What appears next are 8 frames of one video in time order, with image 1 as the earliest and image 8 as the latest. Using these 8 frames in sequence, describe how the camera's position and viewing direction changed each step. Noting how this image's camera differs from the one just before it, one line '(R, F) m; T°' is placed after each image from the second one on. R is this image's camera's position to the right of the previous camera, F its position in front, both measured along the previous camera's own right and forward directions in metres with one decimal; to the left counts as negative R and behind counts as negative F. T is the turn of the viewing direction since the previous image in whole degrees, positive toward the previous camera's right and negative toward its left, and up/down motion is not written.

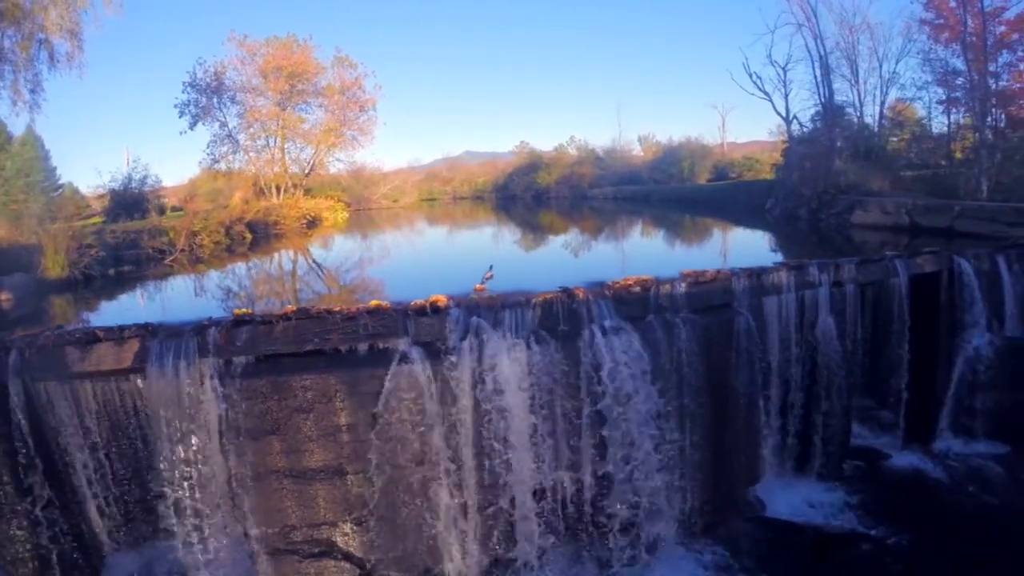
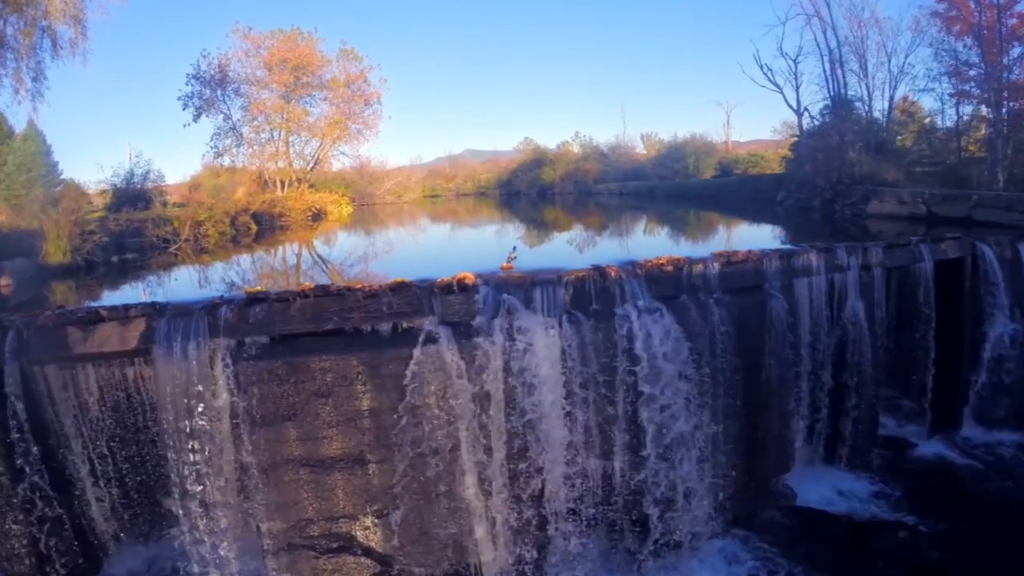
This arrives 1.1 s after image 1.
(-0.2, +0.3) m; 0°
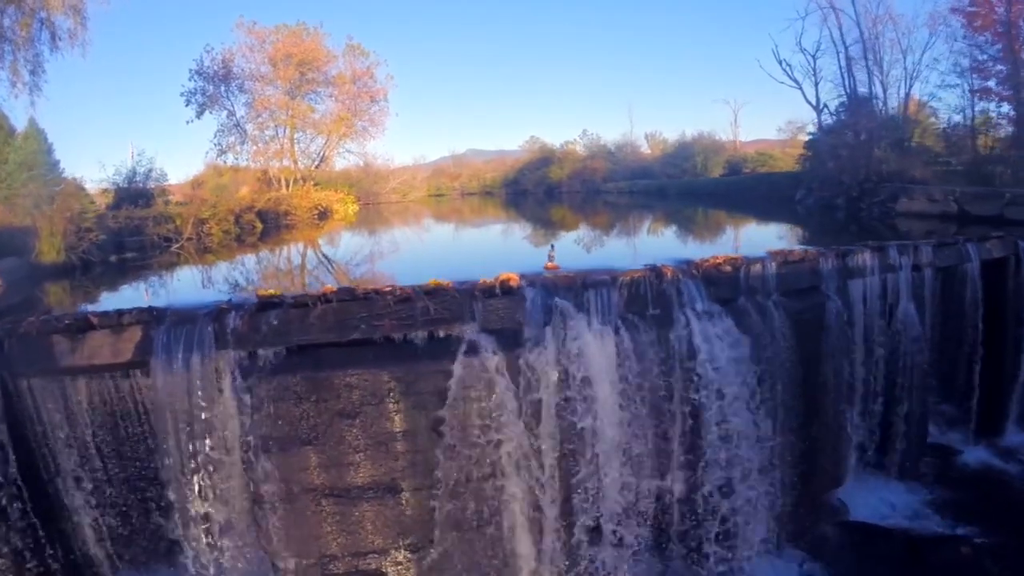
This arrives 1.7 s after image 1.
(-0.2, +0.5) m; 0°
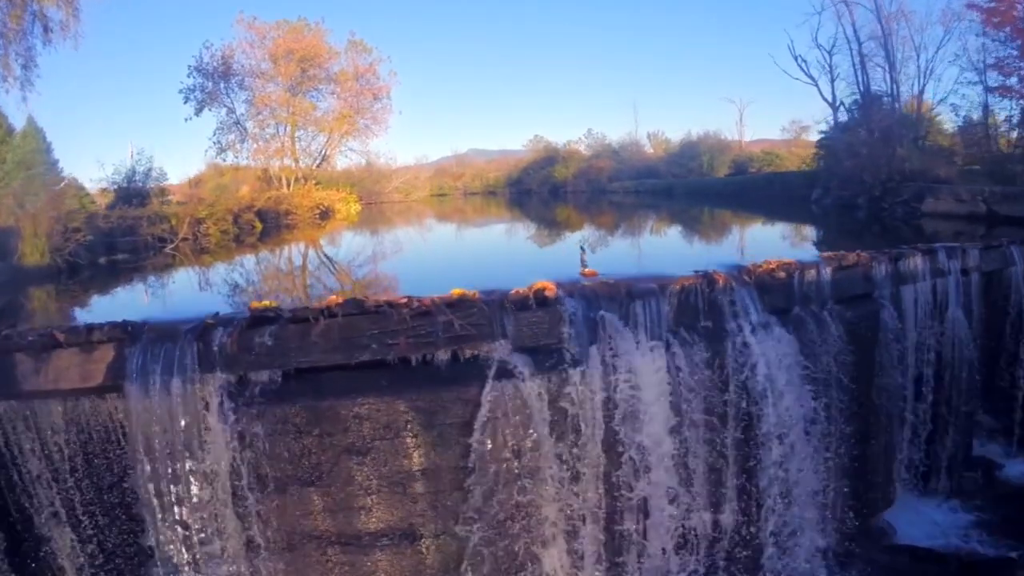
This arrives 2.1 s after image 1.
(-0.1, +0.5) m; 0°
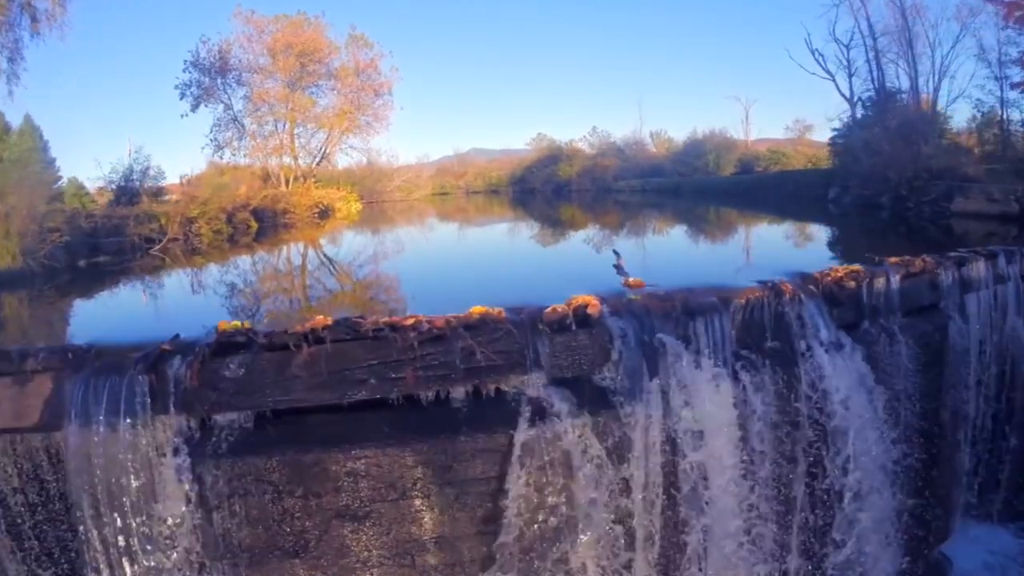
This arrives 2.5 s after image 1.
(-0.1, +0.6) m; 0°
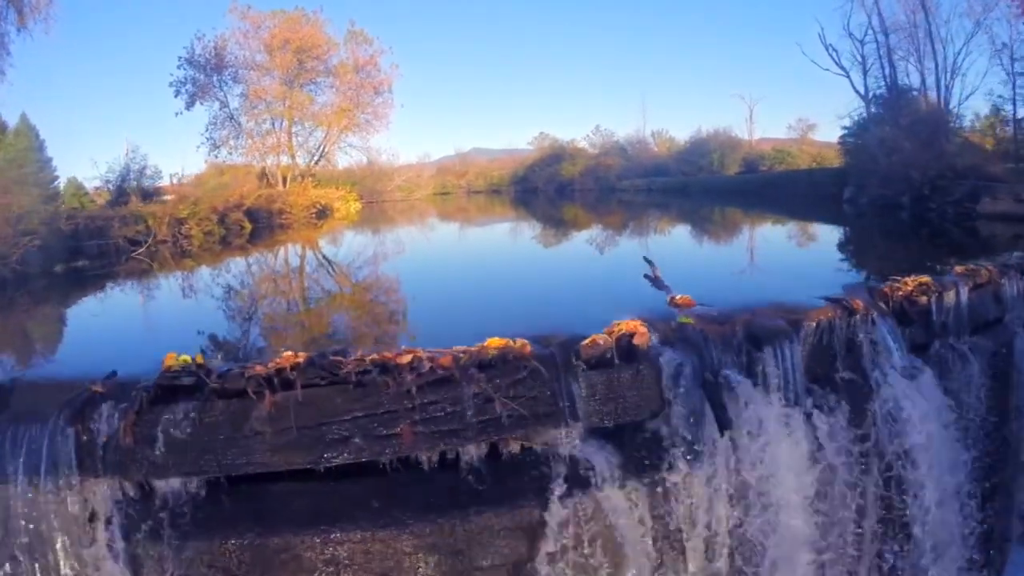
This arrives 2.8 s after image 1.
(-0.1, +0.5) m; 0°
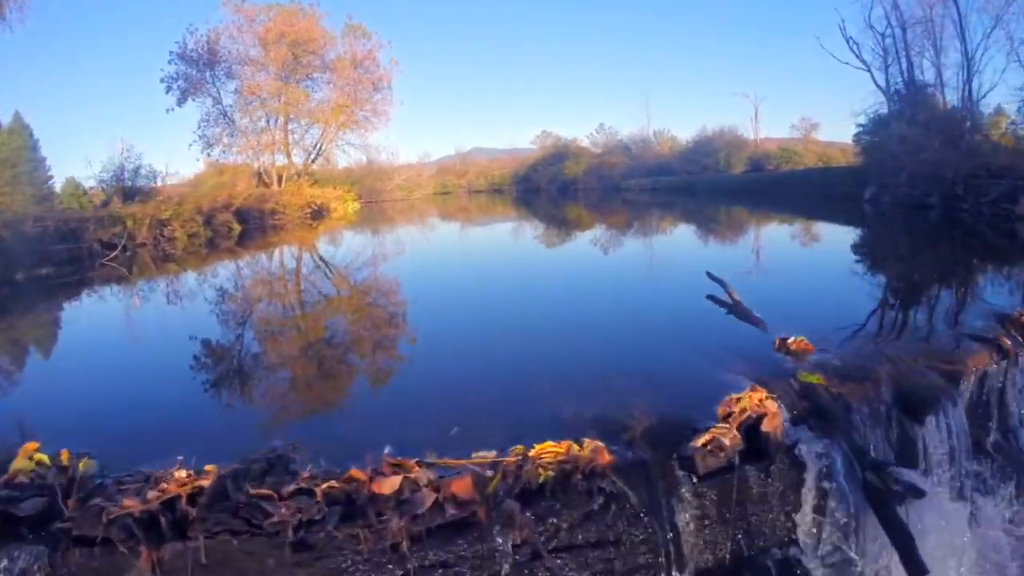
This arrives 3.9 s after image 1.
(-0.1, +0.7) m; 0°
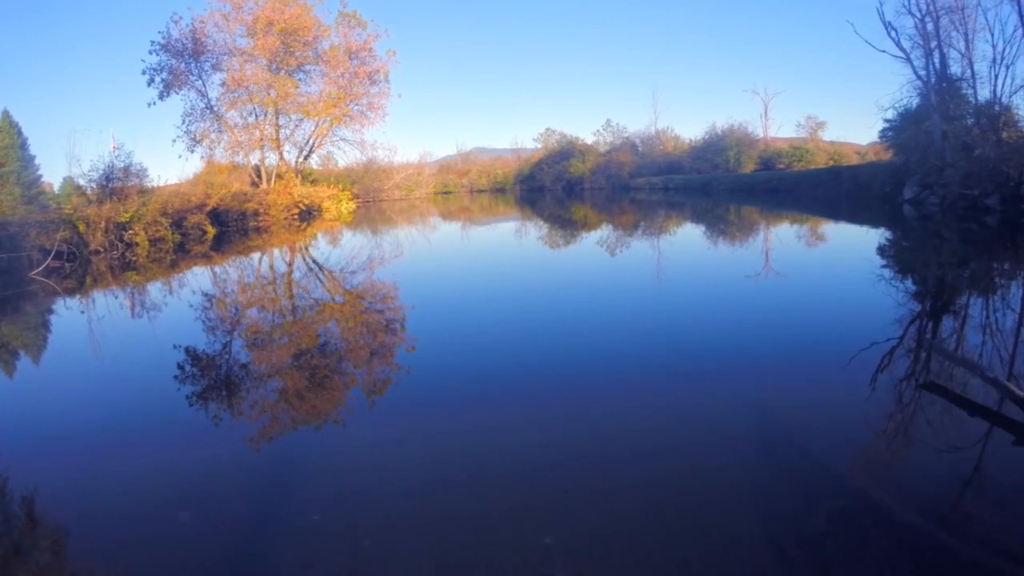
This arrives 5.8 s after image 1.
(-0.1, +1.2) m; 0°
